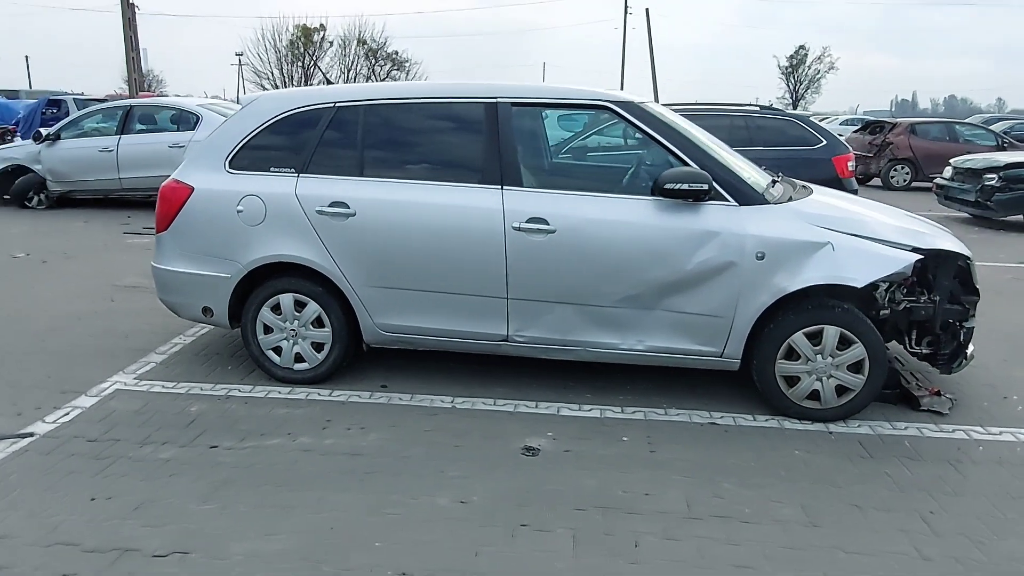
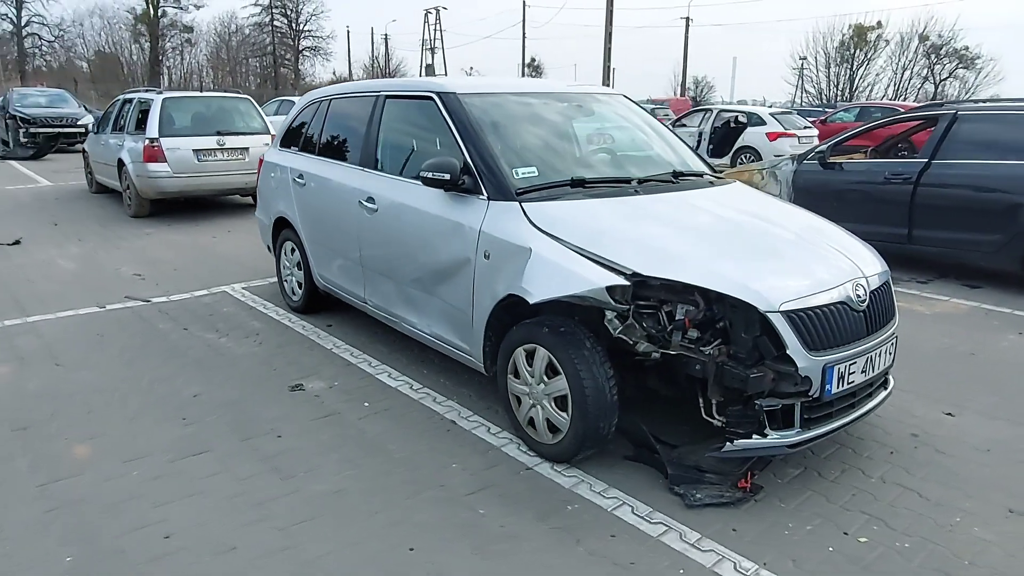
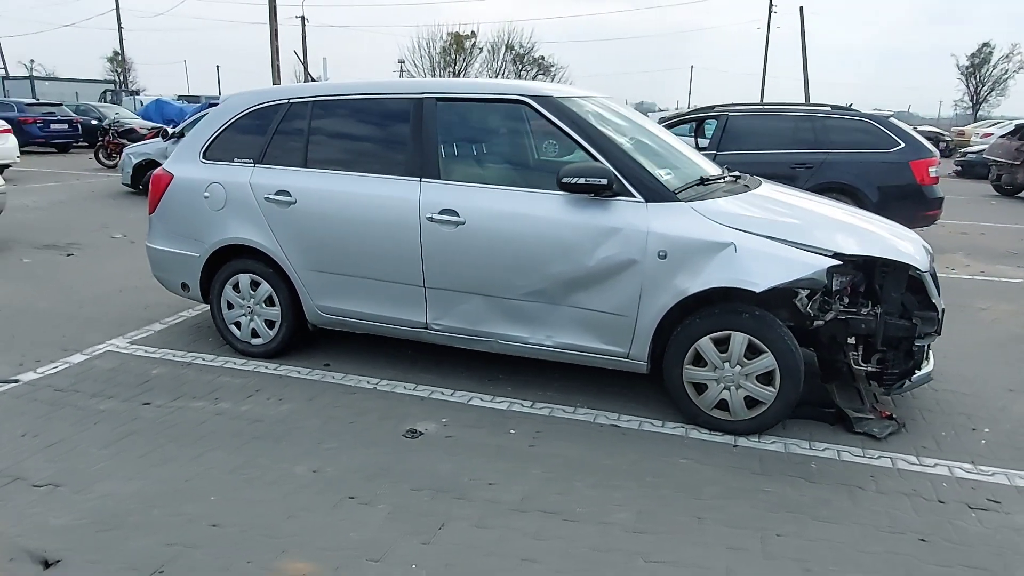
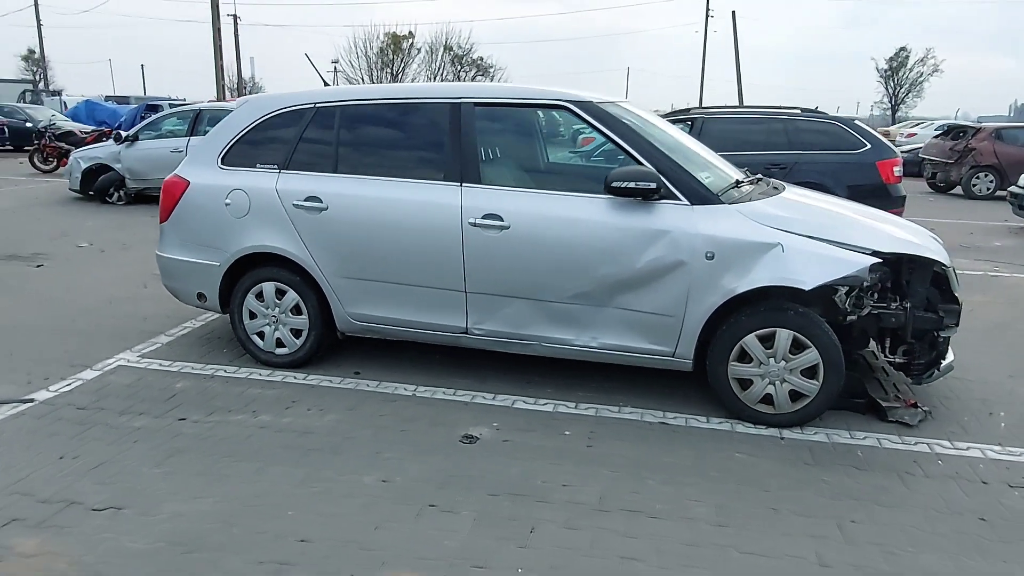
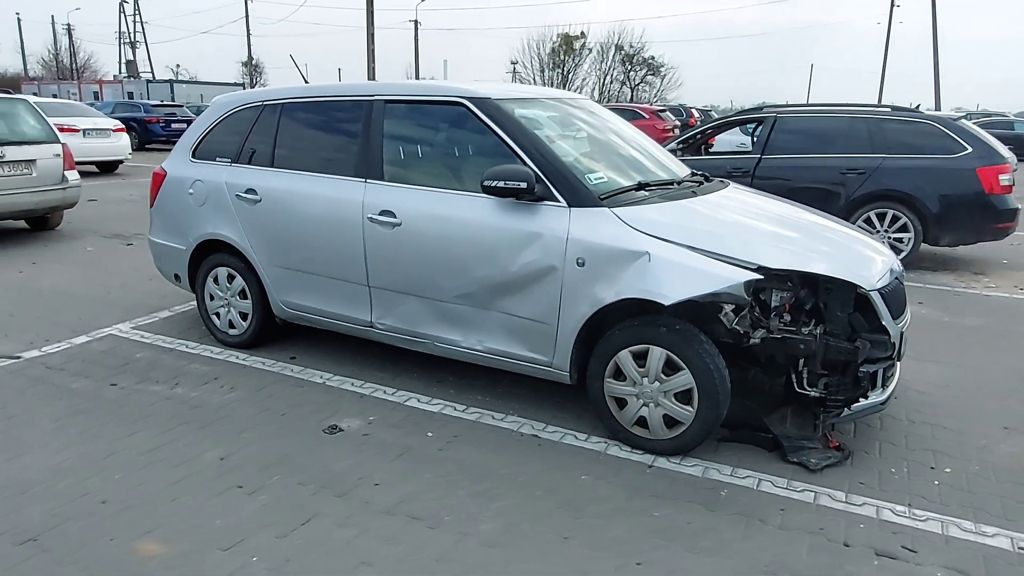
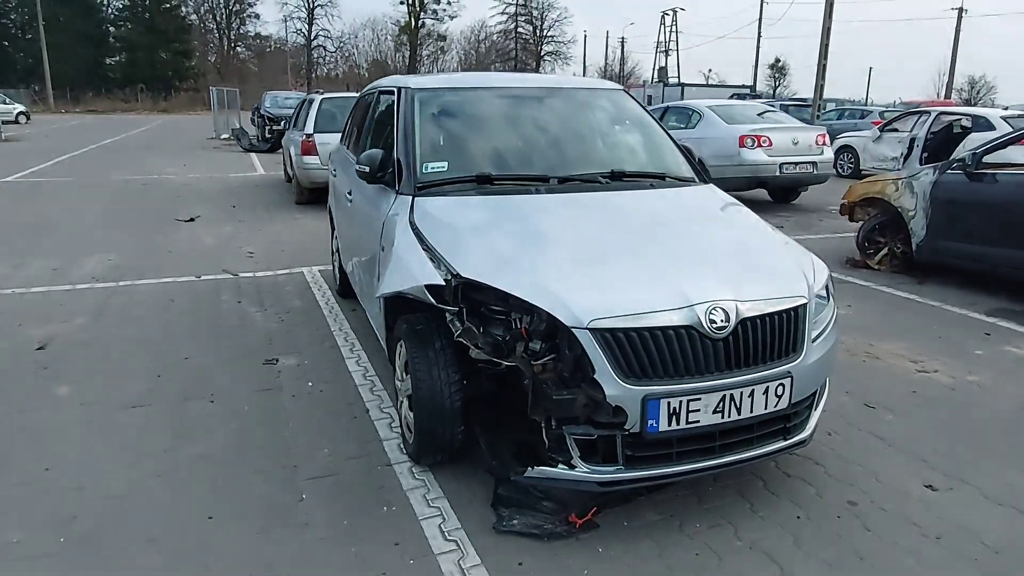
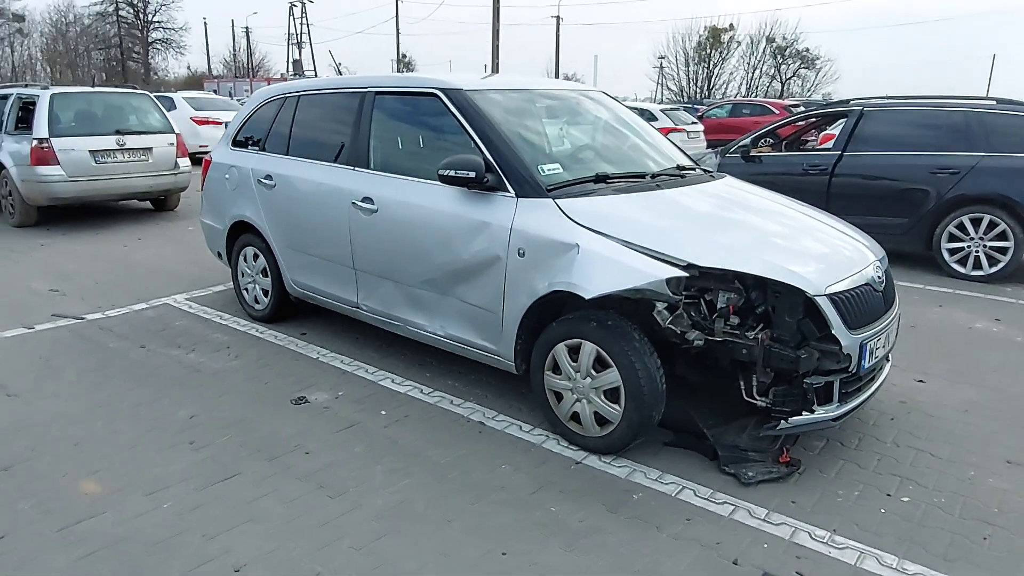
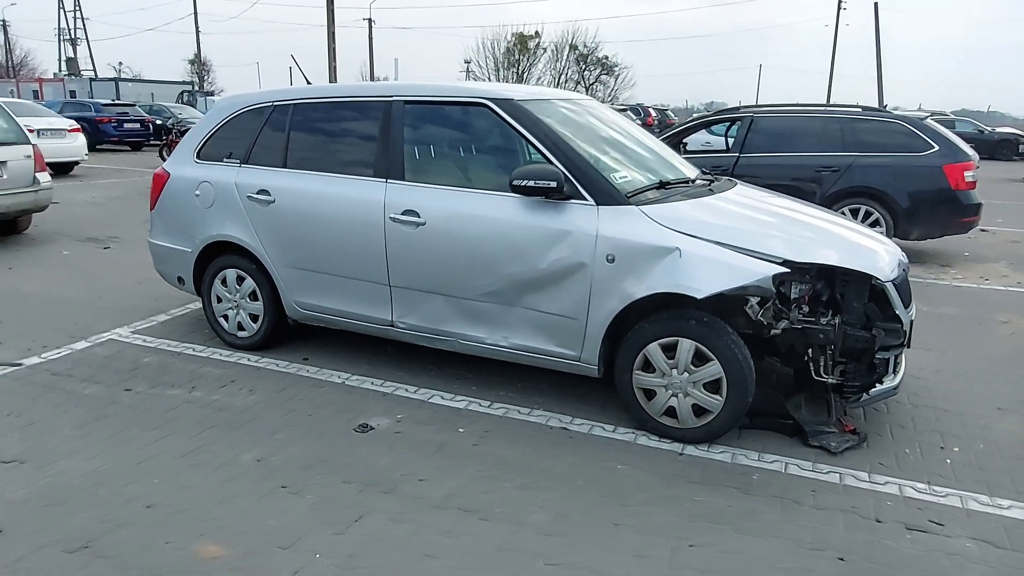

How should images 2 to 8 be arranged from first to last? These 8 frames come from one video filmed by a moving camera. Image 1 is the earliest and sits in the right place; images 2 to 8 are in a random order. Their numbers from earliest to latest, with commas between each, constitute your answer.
4, 3, 8, 5, 7, 2, 6
